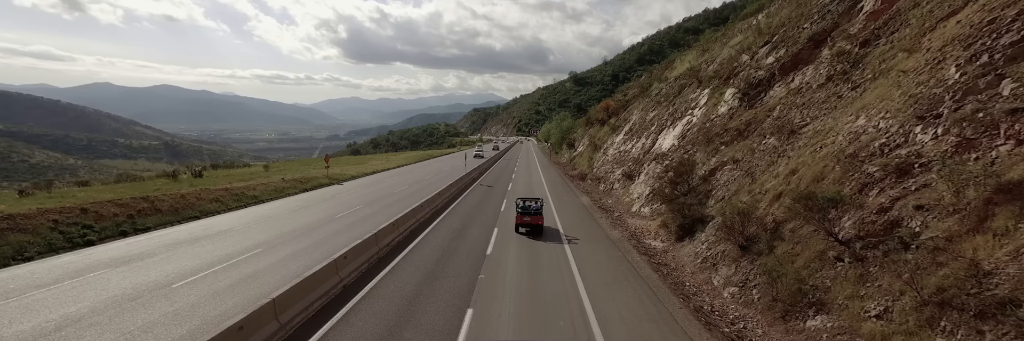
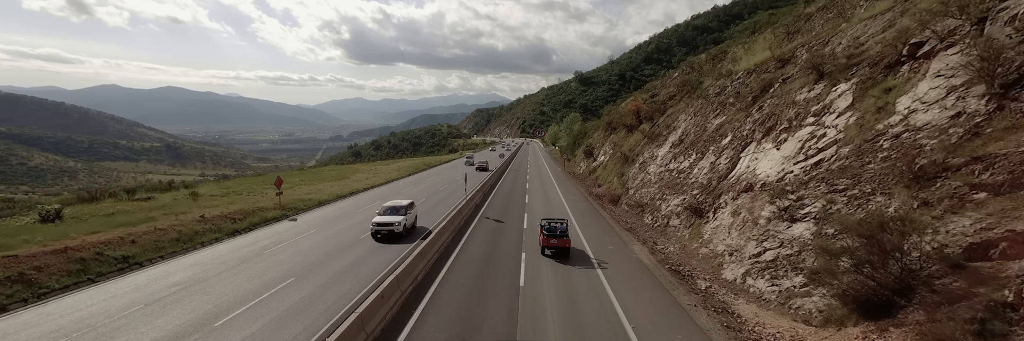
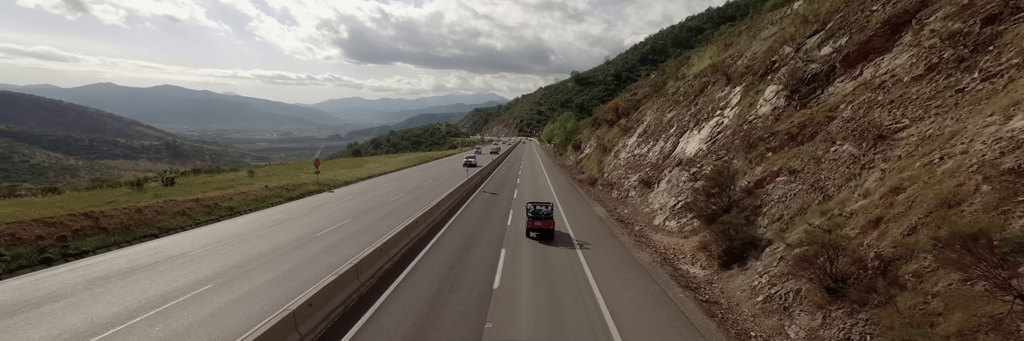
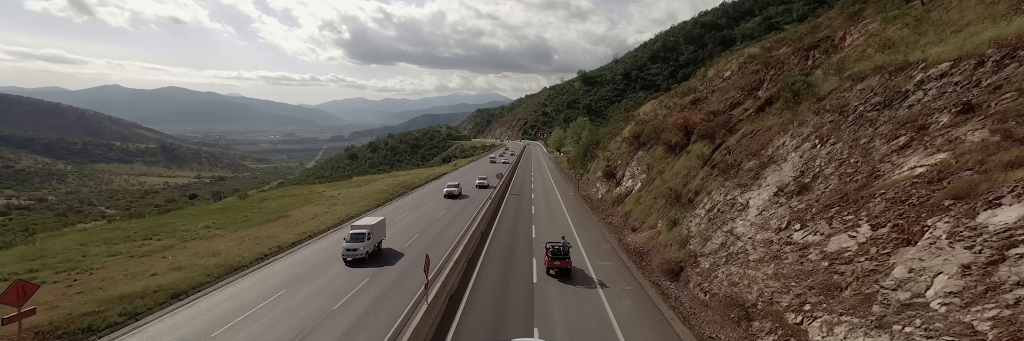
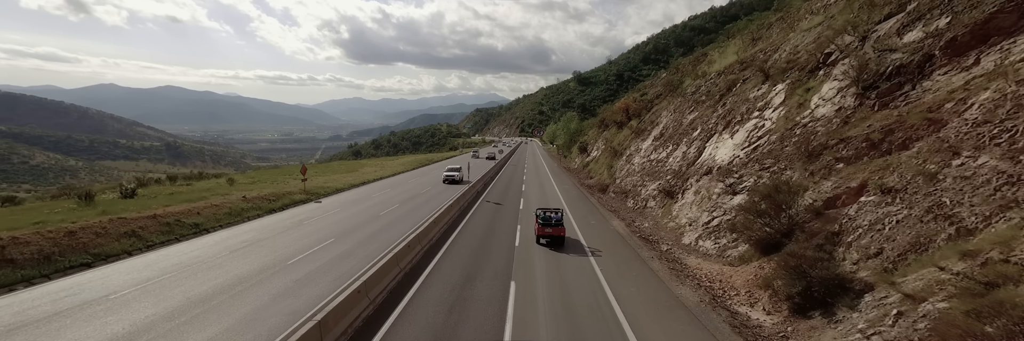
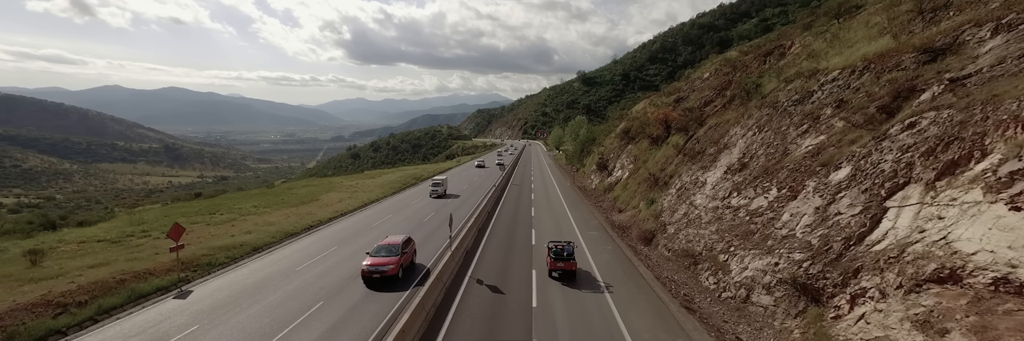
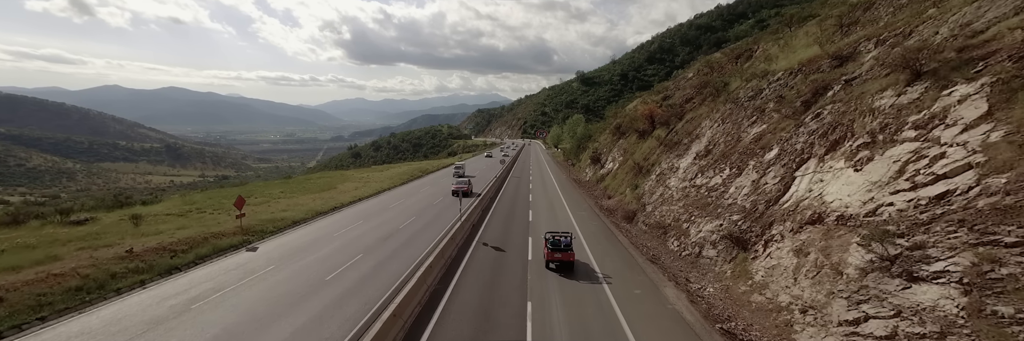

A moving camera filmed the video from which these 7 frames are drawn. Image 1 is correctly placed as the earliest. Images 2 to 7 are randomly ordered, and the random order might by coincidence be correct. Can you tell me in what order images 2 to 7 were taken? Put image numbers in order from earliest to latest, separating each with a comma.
3, 5, 2, 7, 6, 4
